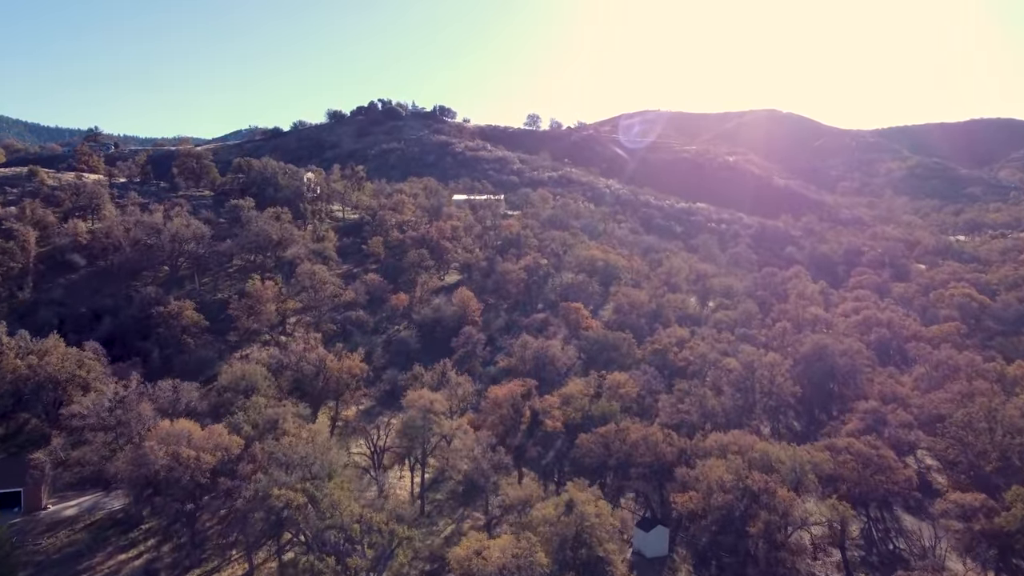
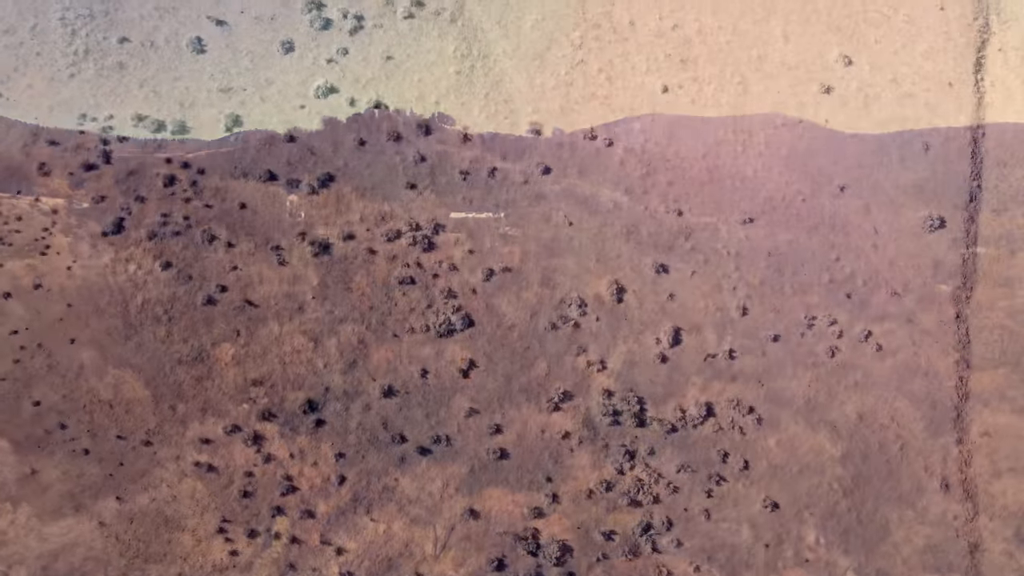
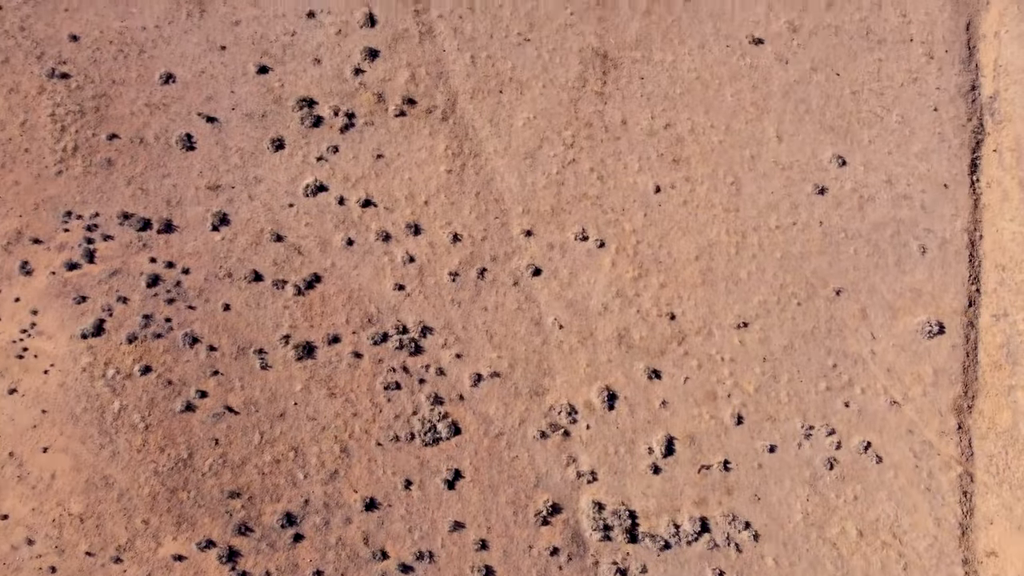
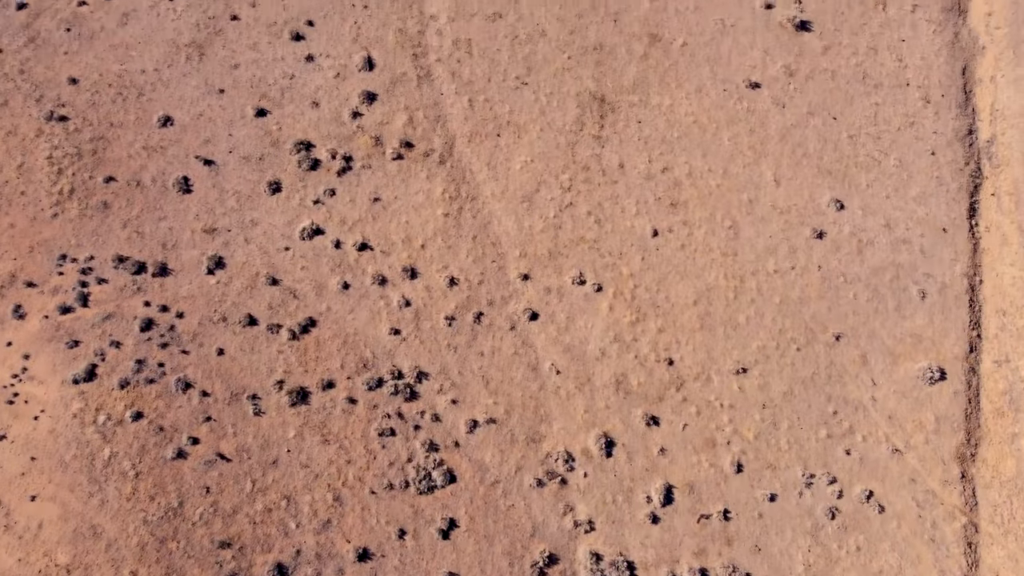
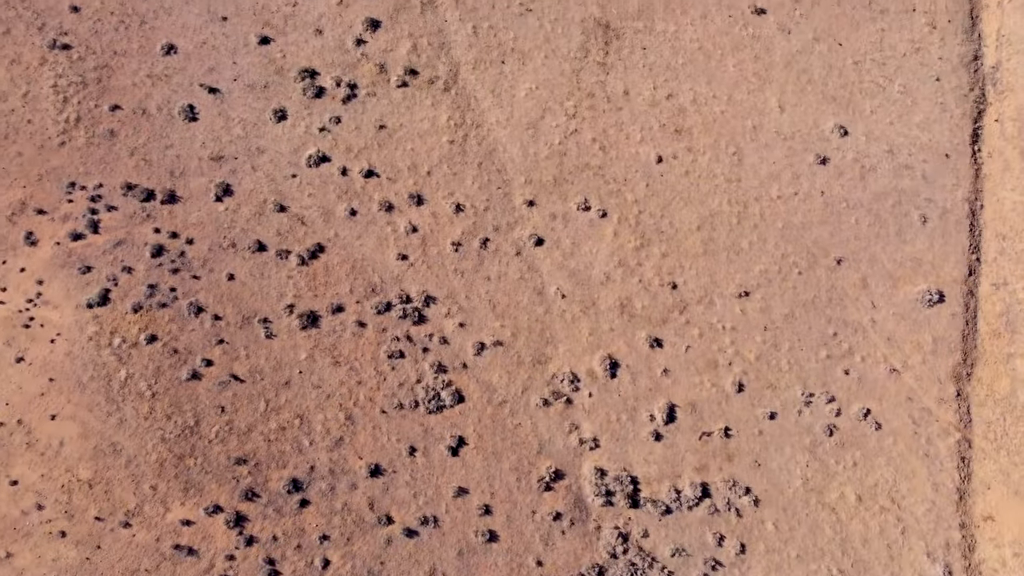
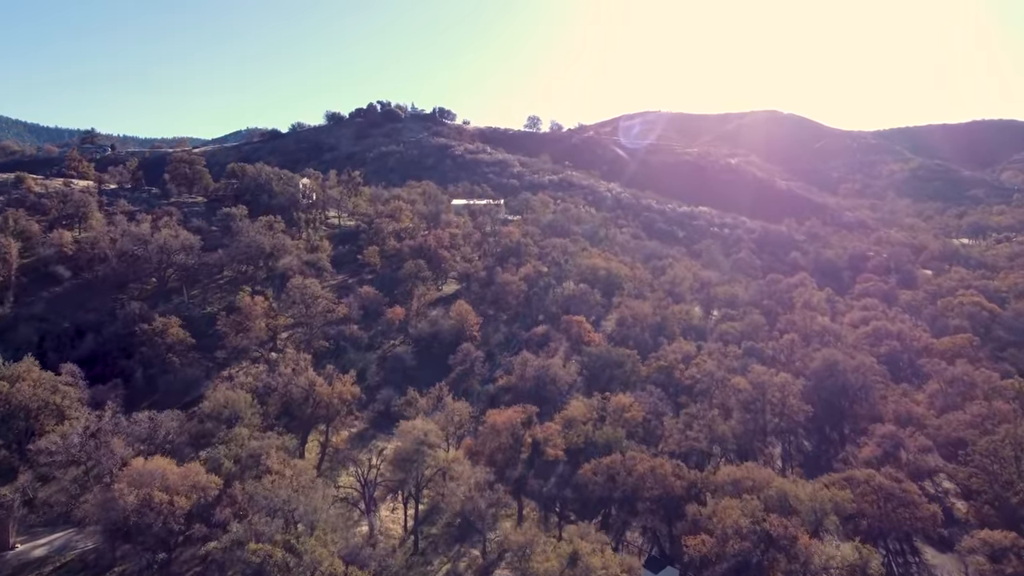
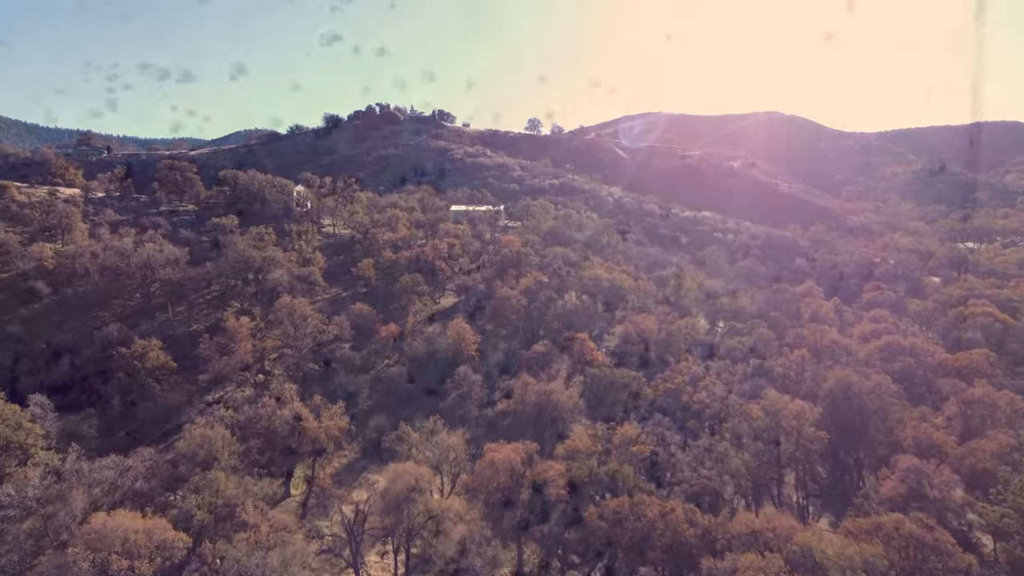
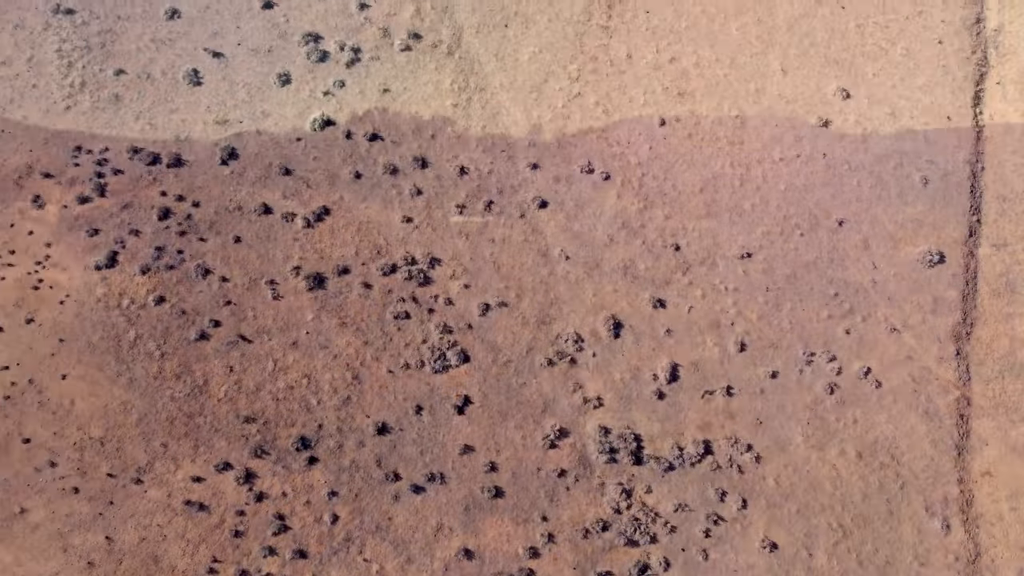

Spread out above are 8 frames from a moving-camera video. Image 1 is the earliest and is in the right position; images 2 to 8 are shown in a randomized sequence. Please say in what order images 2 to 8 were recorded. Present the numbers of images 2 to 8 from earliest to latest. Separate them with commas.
6, 7, 2, 8, 5, 3, 4
